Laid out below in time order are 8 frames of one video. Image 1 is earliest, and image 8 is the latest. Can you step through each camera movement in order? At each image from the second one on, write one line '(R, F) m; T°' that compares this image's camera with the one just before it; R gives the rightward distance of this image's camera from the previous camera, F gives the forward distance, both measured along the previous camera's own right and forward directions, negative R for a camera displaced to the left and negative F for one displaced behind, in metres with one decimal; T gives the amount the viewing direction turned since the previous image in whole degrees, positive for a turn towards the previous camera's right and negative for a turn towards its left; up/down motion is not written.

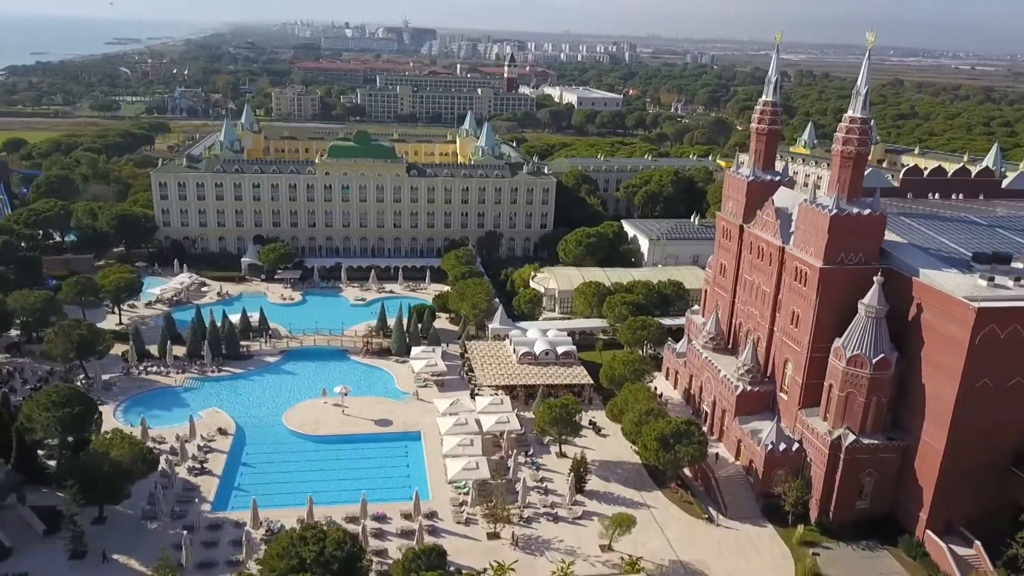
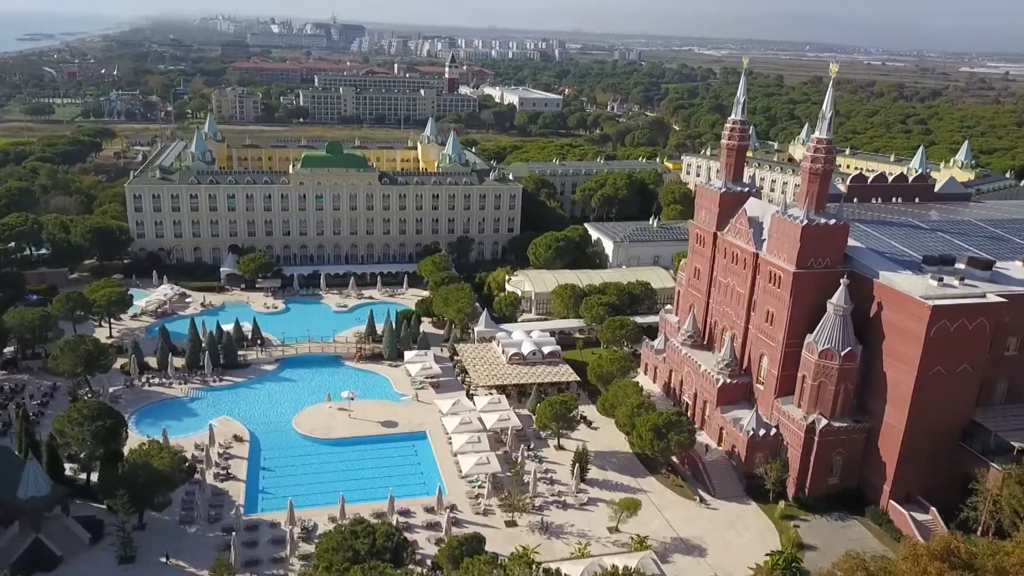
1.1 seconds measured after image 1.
(-4.0, -3.4) m; +5°
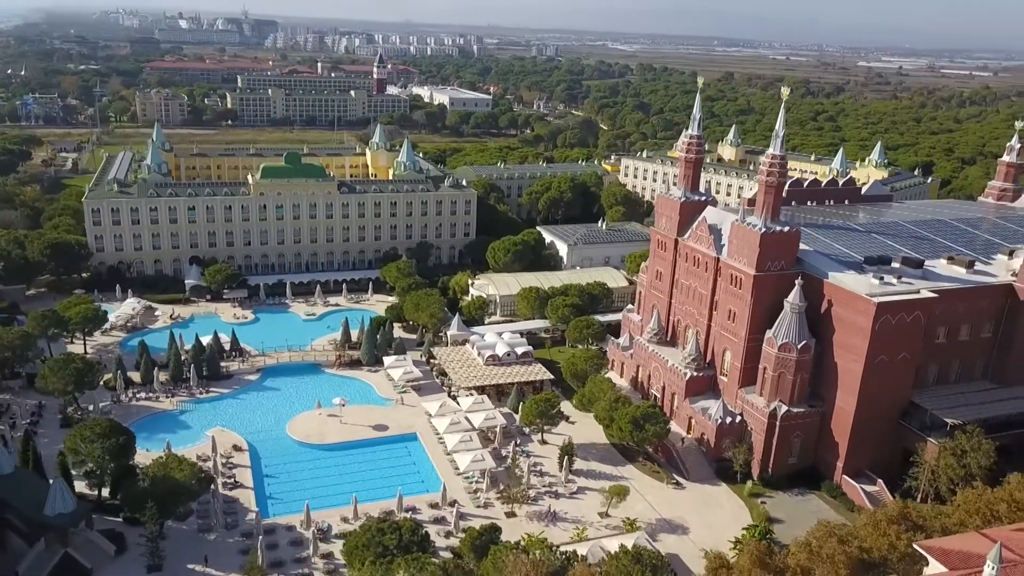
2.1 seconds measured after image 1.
(-4.0, -3.3) m; +6°
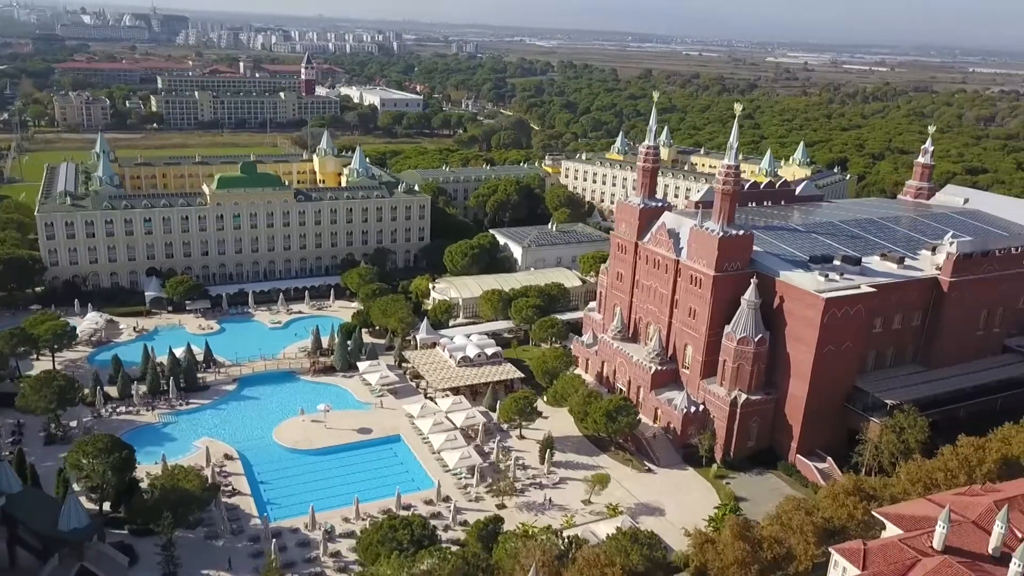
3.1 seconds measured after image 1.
(-3.6, -2.9) m; +5°
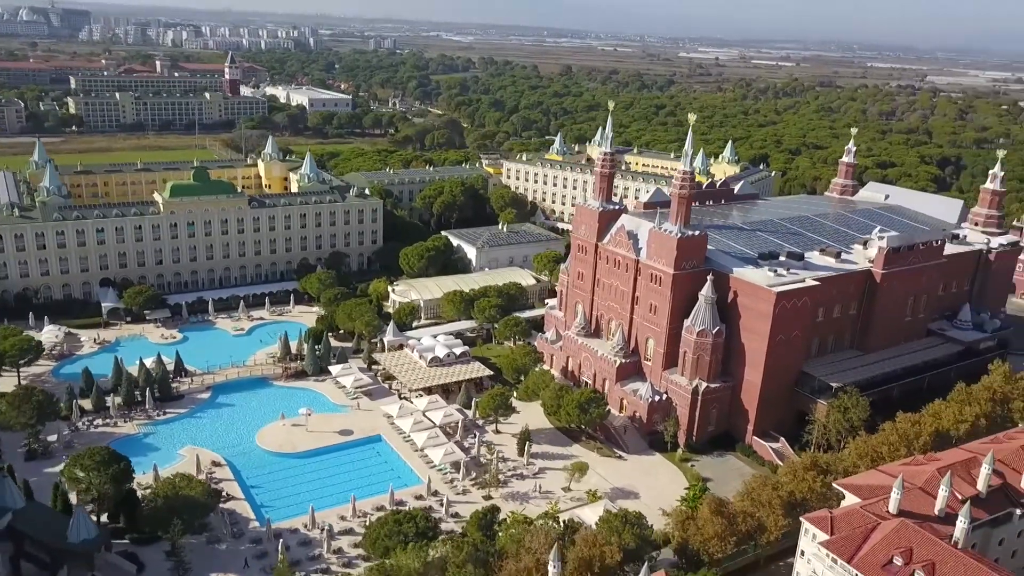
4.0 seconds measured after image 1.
(-3.6, -2.7) m; +5°
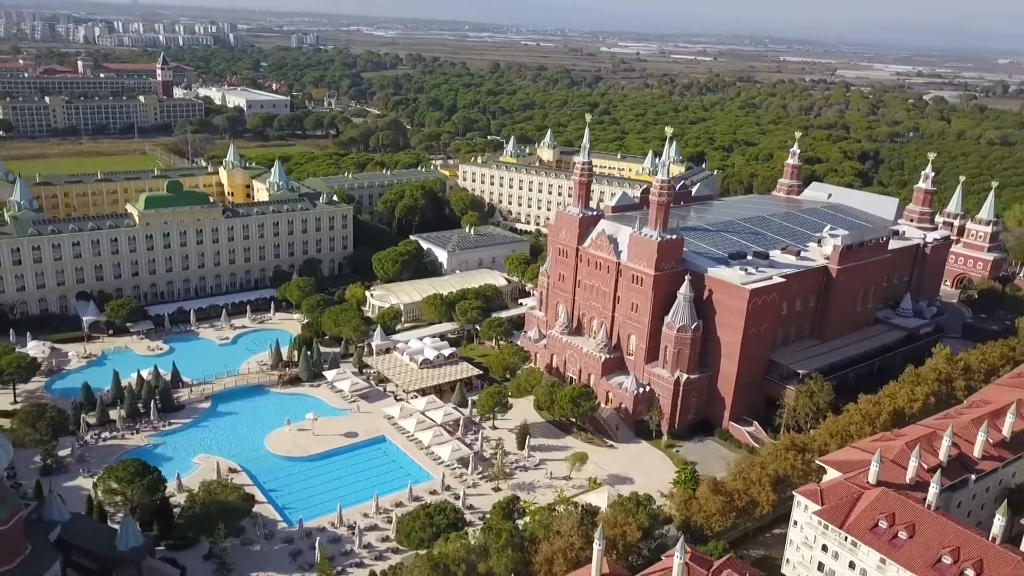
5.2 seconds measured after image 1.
(-5.0, -3.5) m; +5°
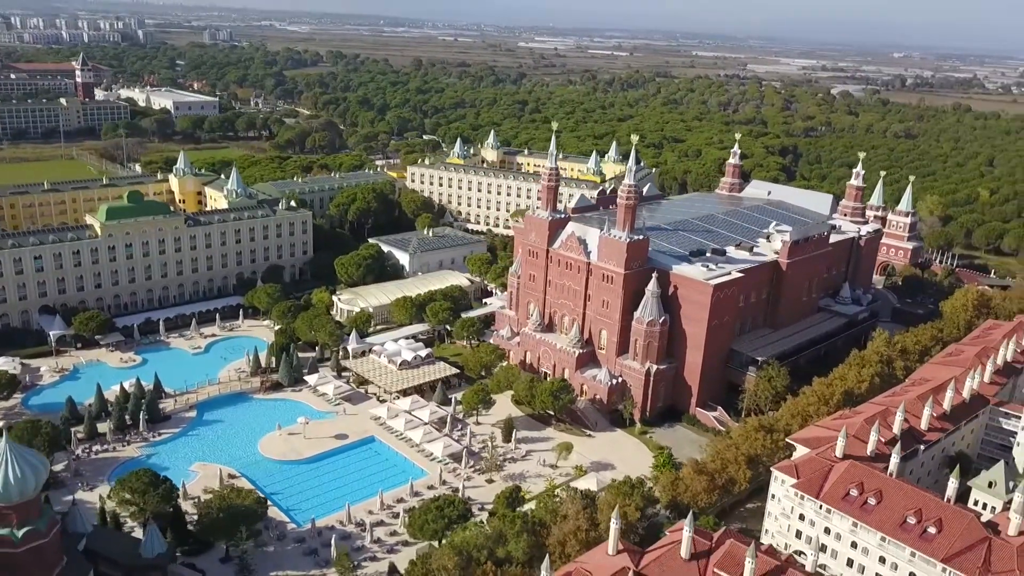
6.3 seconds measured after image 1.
(-4.5, -2.9) m; +5°
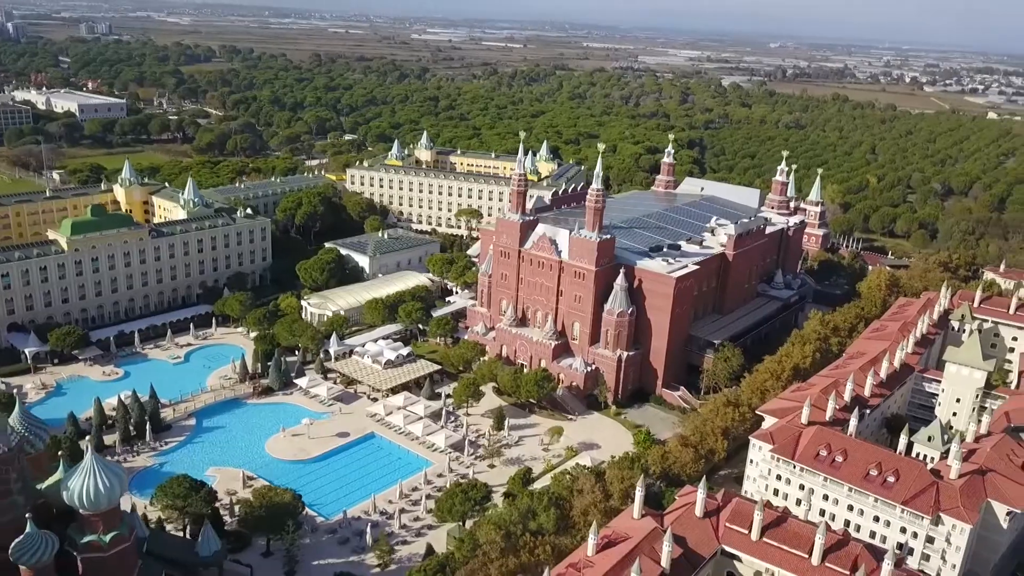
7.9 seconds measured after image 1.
(-7.2, -4.7) m; +7°
